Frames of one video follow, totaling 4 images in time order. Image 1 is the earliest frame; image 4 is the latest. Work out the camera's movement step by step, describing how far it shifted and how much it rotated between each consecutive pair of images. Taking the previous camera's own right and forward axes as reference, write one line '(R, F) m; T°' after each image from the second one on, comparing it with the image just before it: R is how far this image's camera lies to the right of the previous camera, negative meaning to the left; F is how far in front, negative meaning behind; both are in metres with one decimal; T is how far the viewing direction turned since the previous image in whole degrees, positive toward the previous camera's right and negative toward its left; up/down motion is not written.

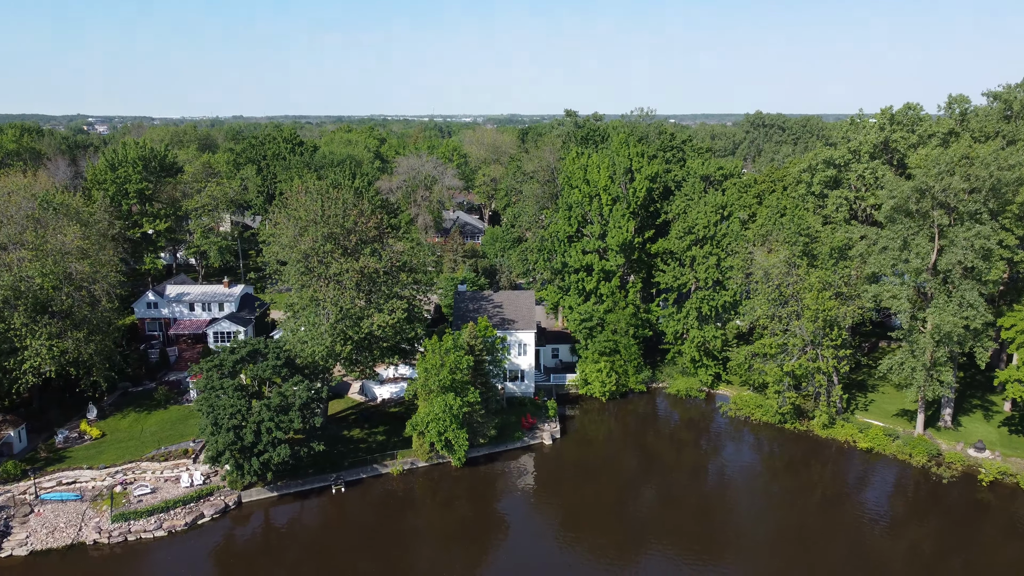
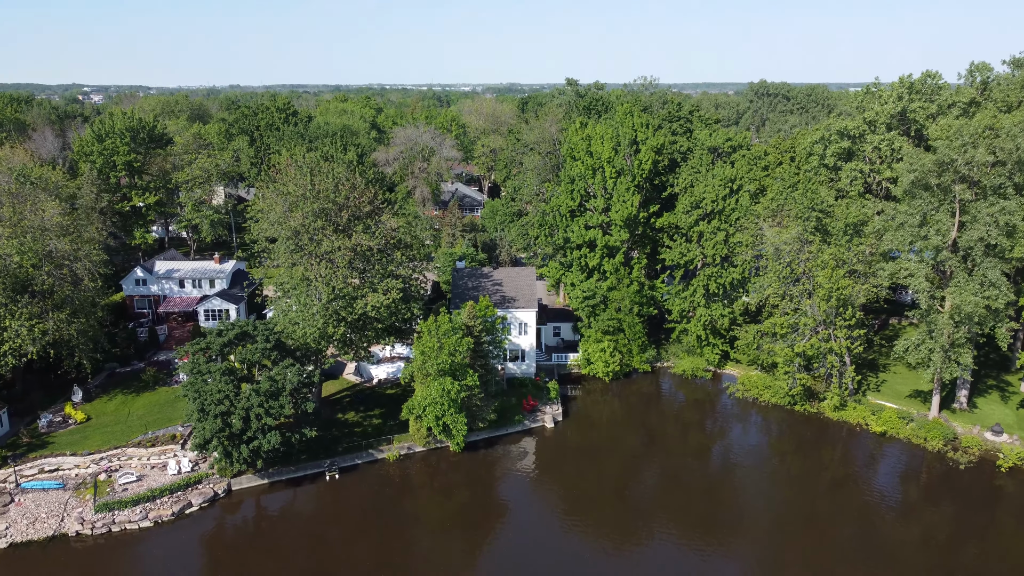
(0.0, +1.4) m; 0°
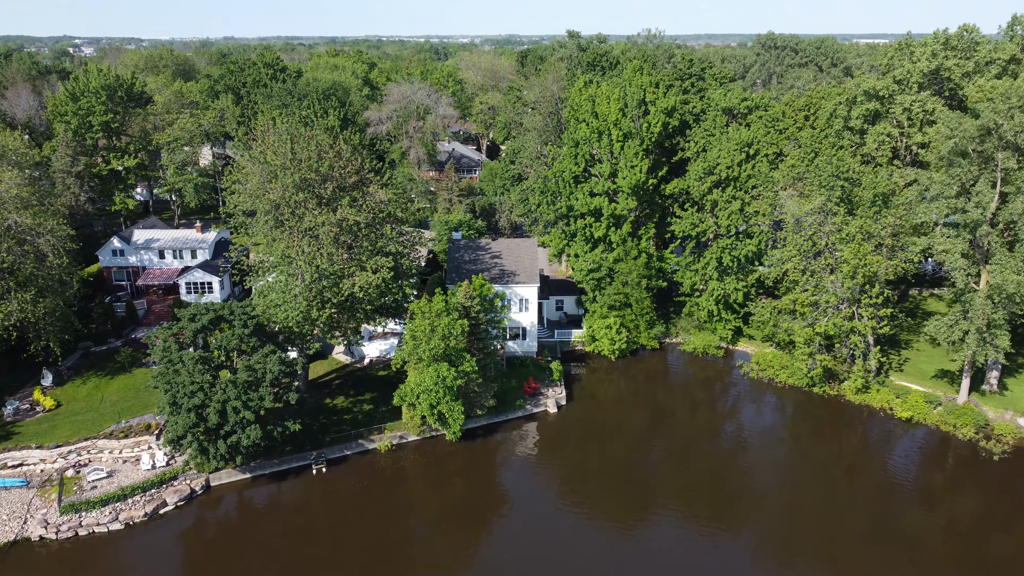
(0.0, +2.4) m; 0°
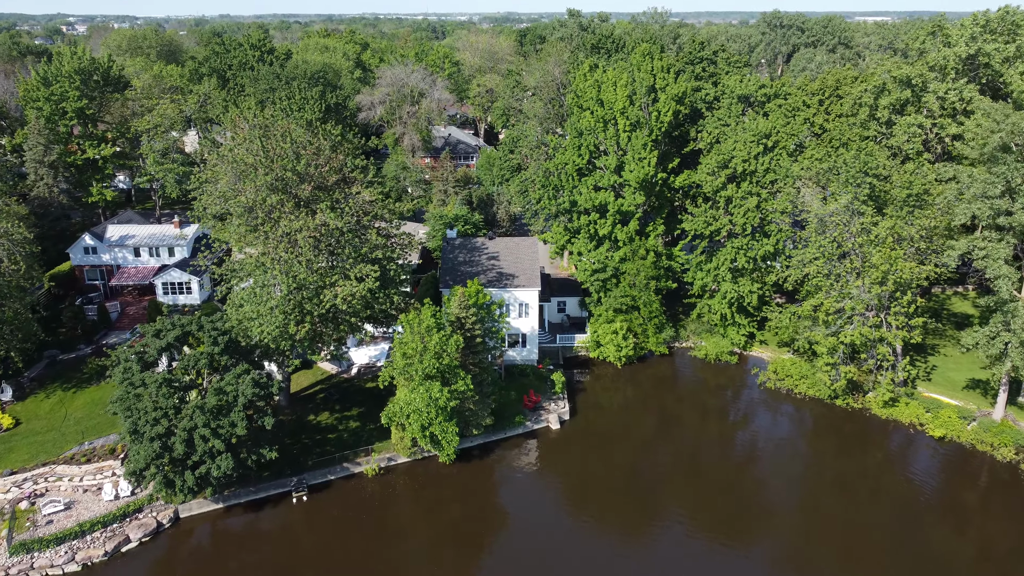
(0.0, +2.5) m; 0°
